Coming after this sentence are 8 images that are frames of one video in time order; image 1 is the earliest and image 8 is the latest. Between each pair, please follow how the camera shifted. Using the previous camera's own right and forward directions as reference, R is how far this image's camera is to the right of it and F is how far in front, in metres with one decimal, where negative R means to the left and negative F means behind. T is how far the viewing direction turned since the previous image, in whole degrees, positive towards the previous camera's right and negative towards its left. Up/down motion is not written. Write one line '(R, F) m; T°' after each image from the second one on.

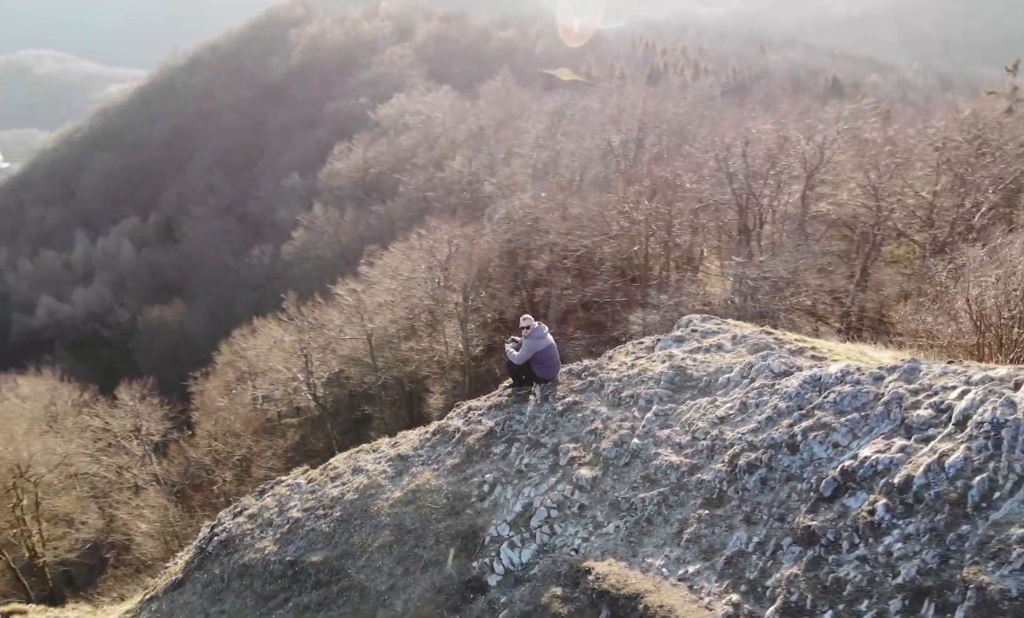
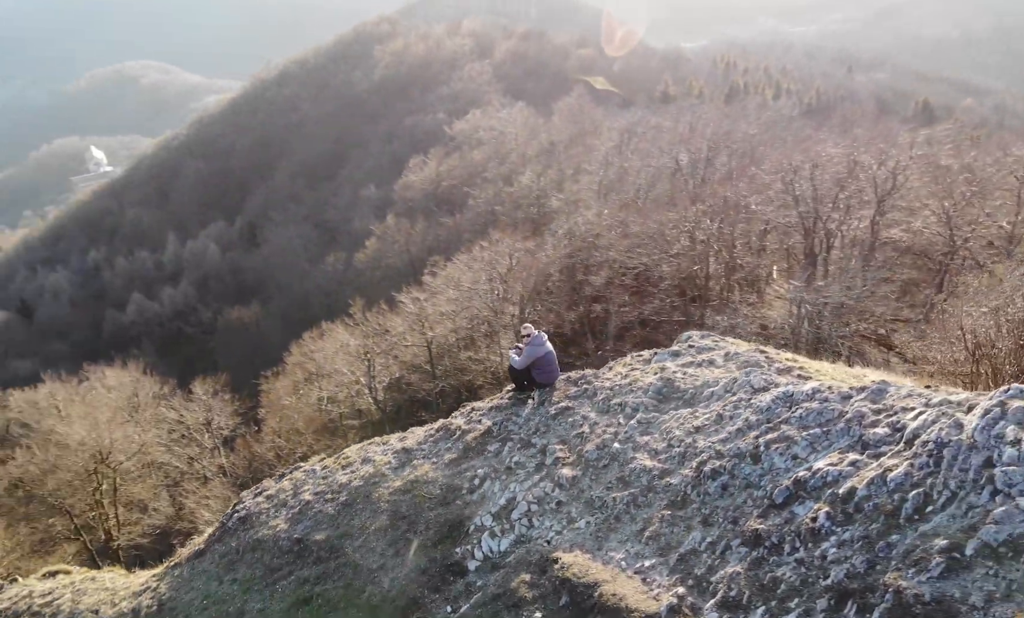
(+1.1, -0.9) m; -5°
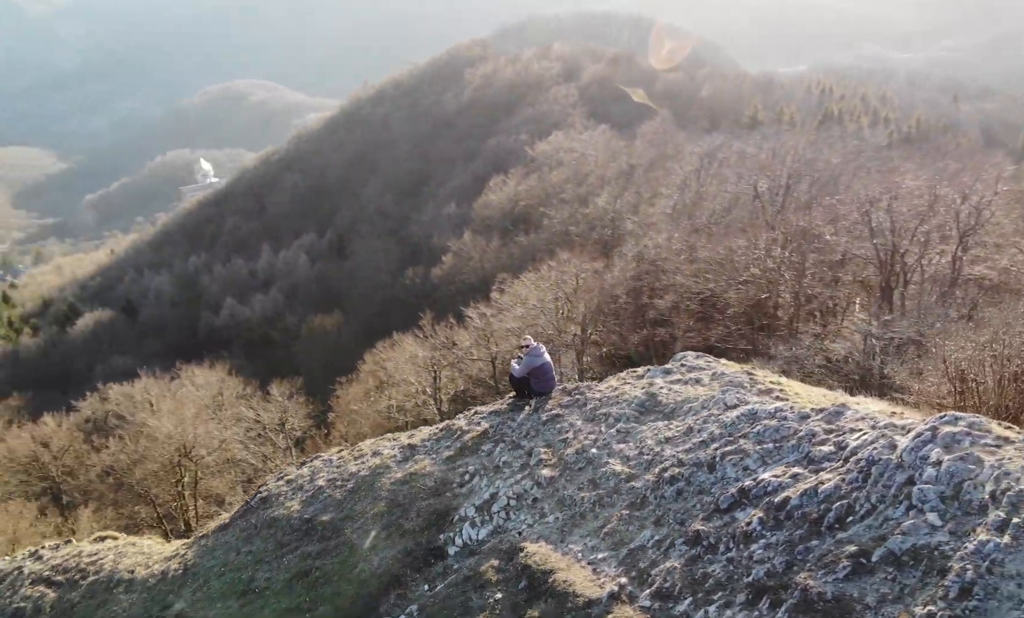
(+1.4, -1.1) m; -6°
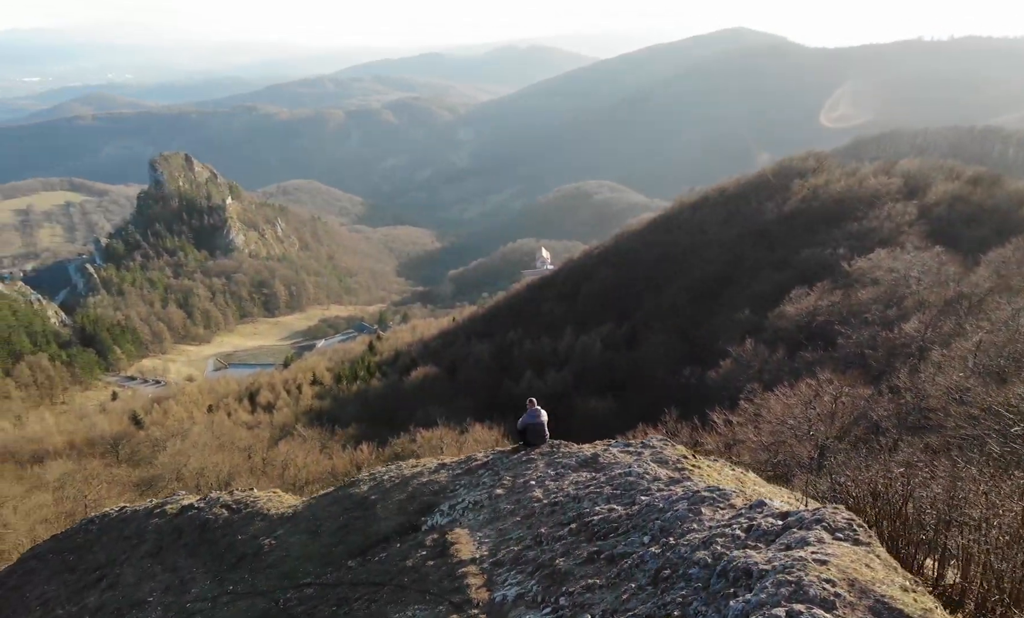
(+3.4, -2.7) m; -12°
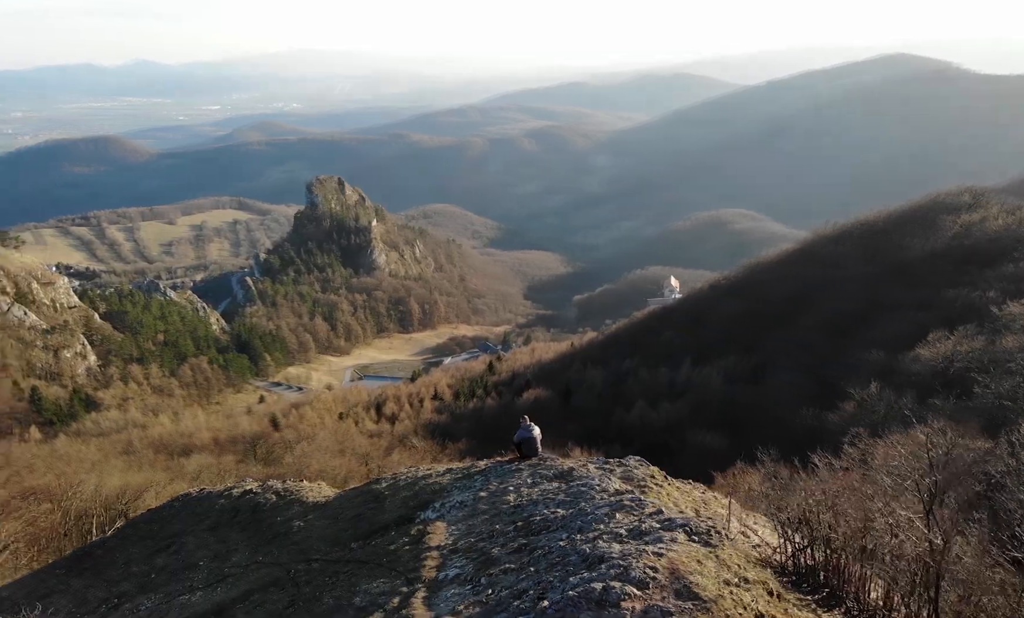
(+3.3, -2.2) m; -10°
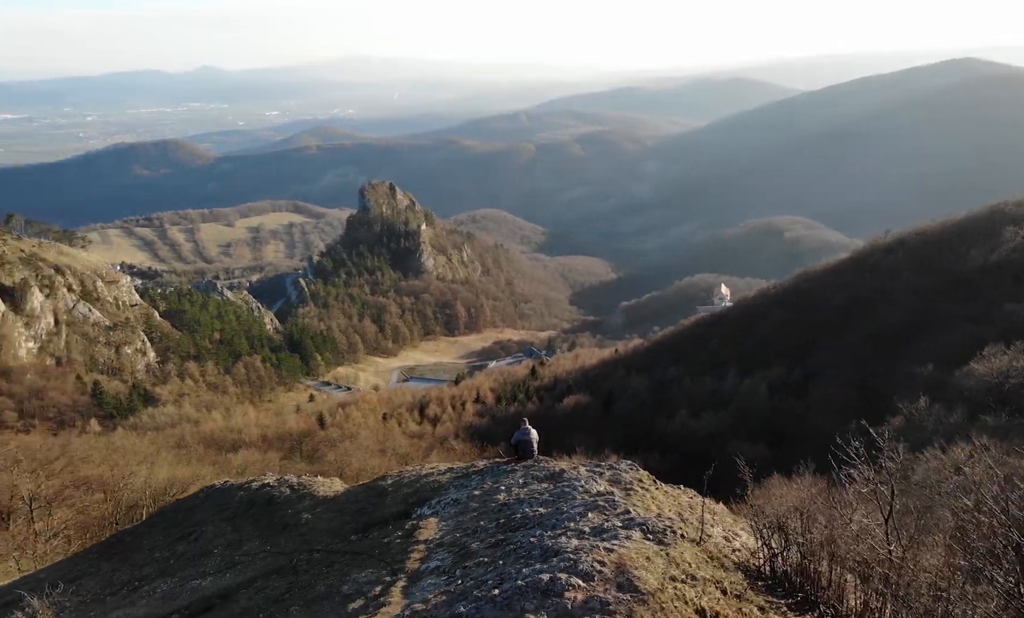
(+1.3, -0.8) m; -4°
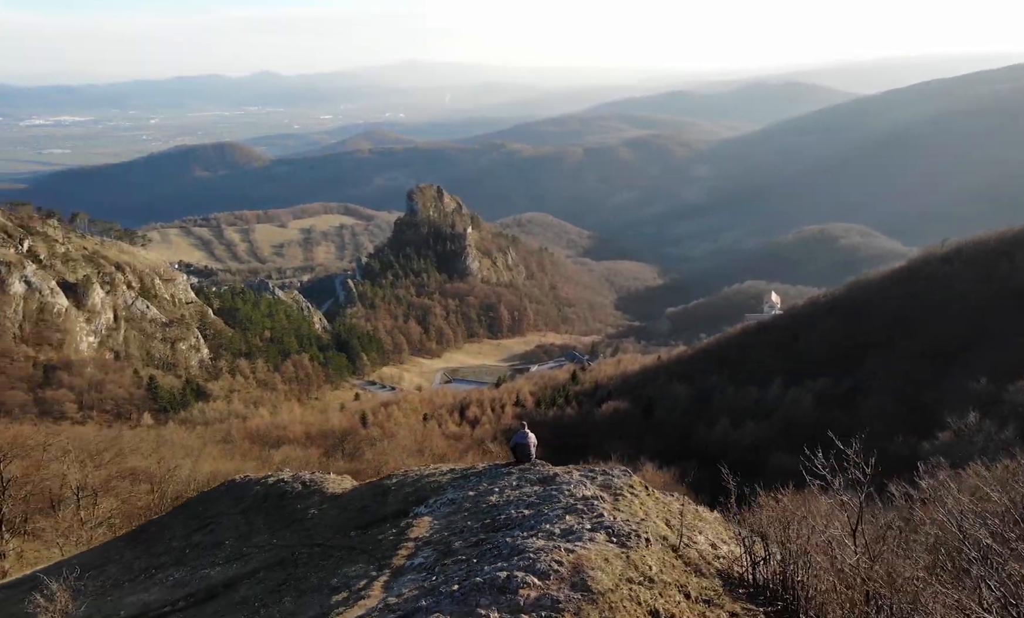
(+1.3, -0.5) m; -3°
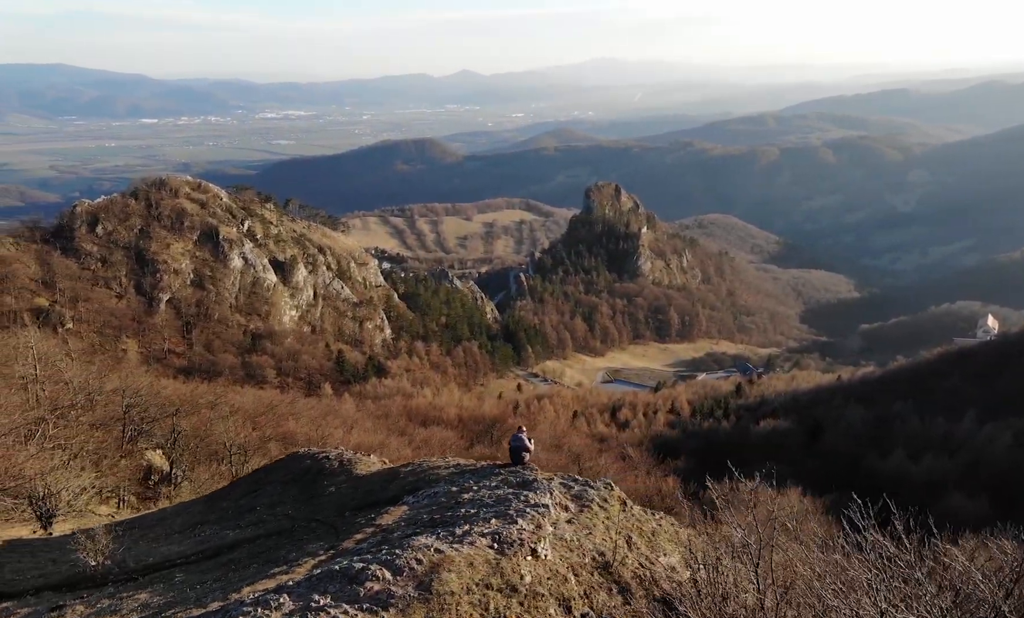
(+4.8, +0.2) m; -13°
